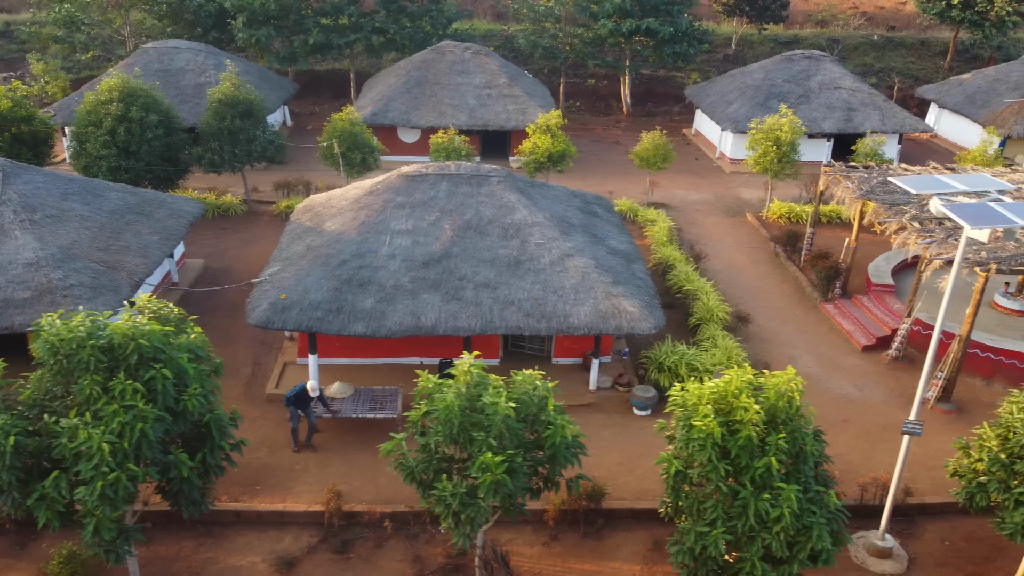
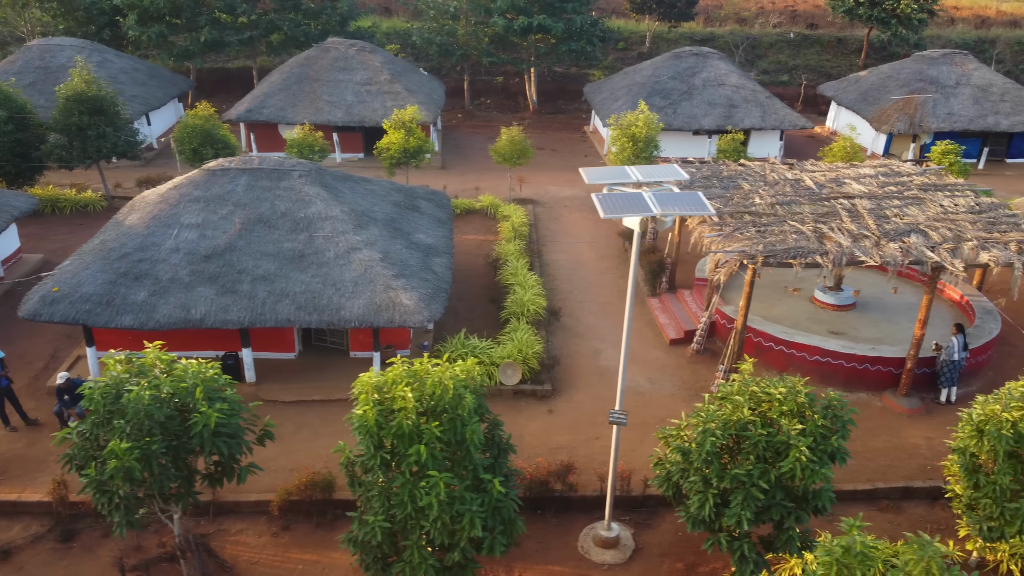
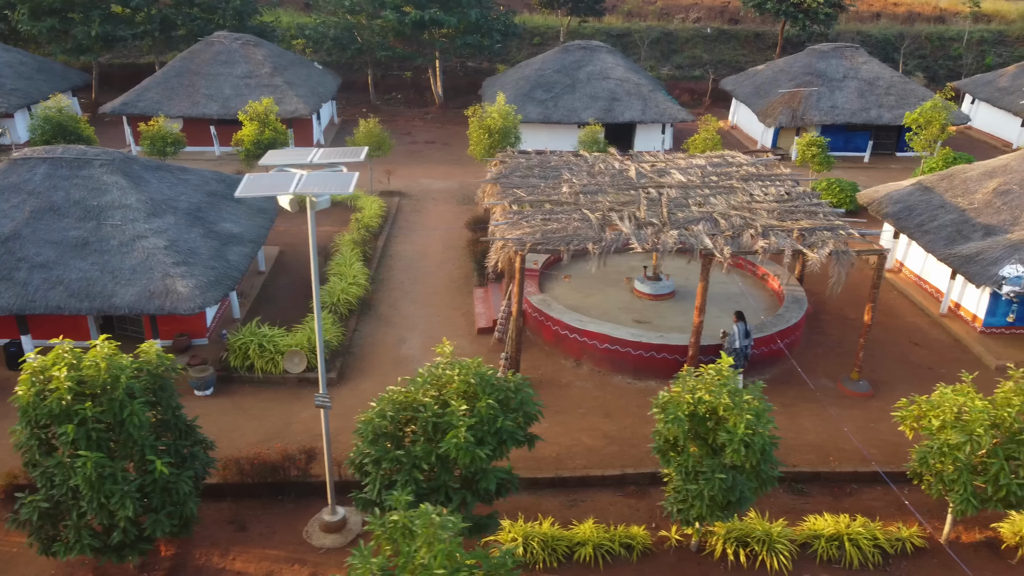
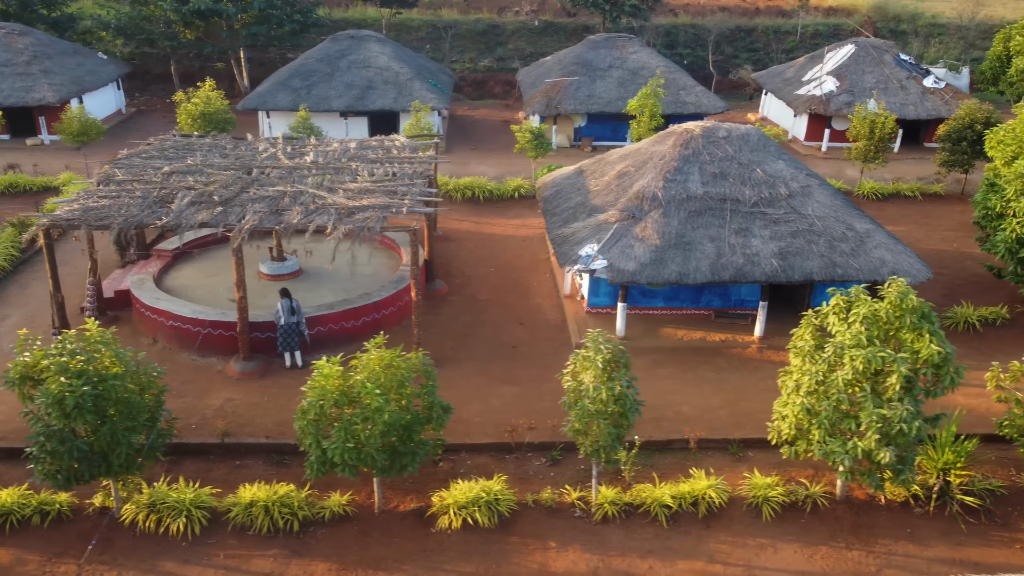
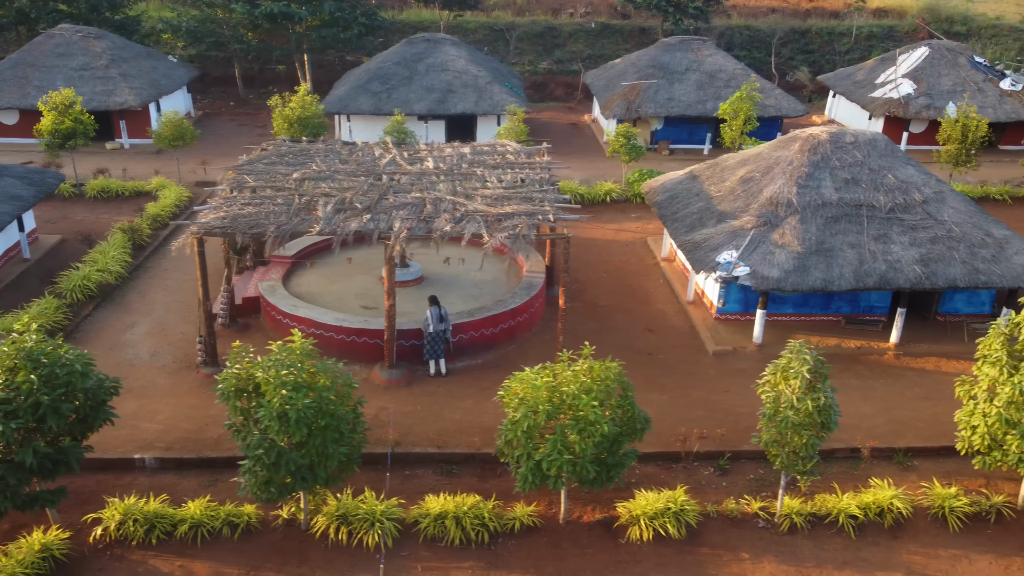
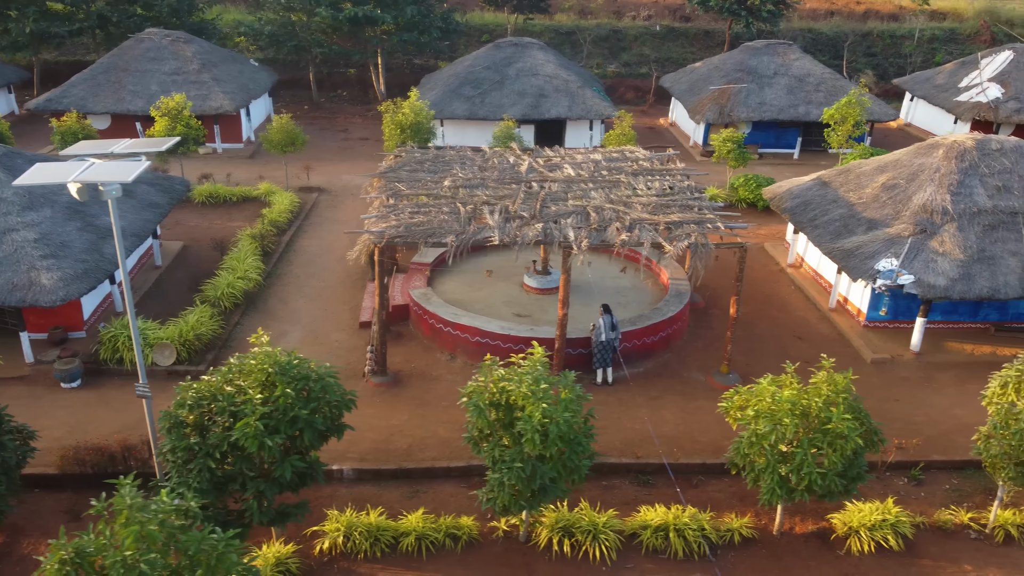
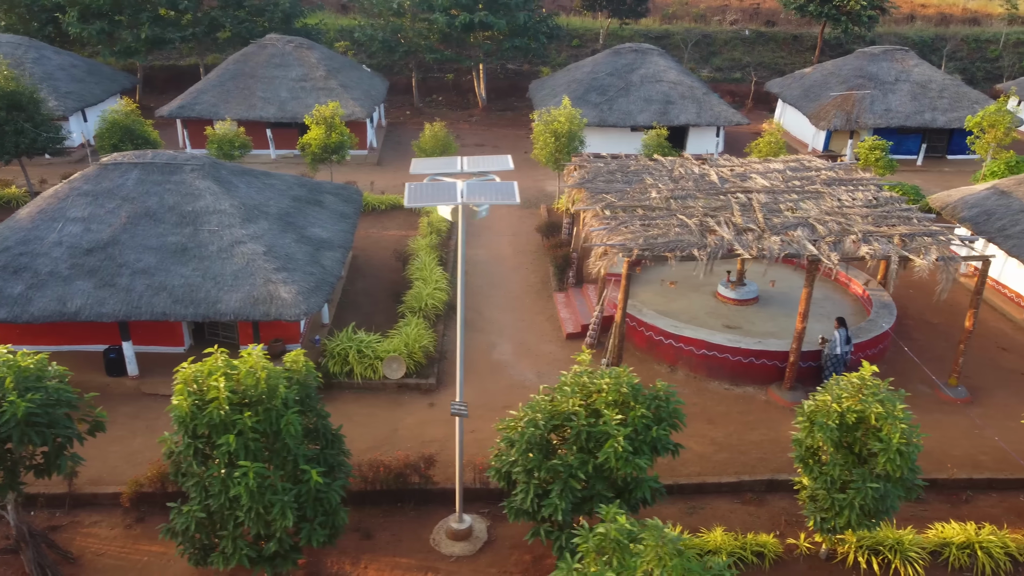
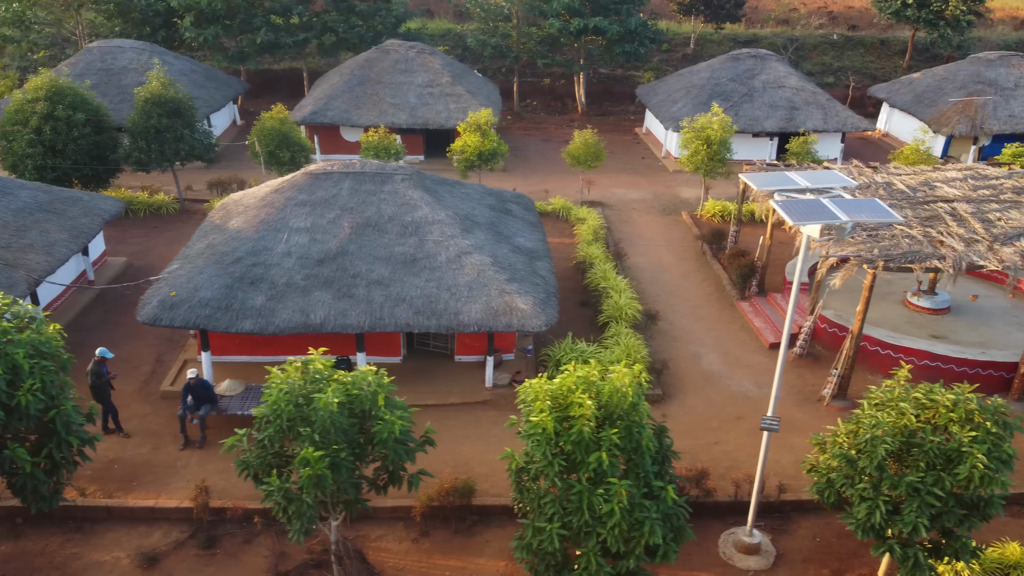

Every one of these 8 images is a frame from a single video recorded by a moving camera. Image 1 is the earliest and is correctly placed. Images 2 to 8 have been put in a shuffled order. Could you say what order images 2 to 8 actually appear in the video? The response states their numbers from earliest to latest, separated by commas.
8, 2, 7, 3, 6, 5, 4
